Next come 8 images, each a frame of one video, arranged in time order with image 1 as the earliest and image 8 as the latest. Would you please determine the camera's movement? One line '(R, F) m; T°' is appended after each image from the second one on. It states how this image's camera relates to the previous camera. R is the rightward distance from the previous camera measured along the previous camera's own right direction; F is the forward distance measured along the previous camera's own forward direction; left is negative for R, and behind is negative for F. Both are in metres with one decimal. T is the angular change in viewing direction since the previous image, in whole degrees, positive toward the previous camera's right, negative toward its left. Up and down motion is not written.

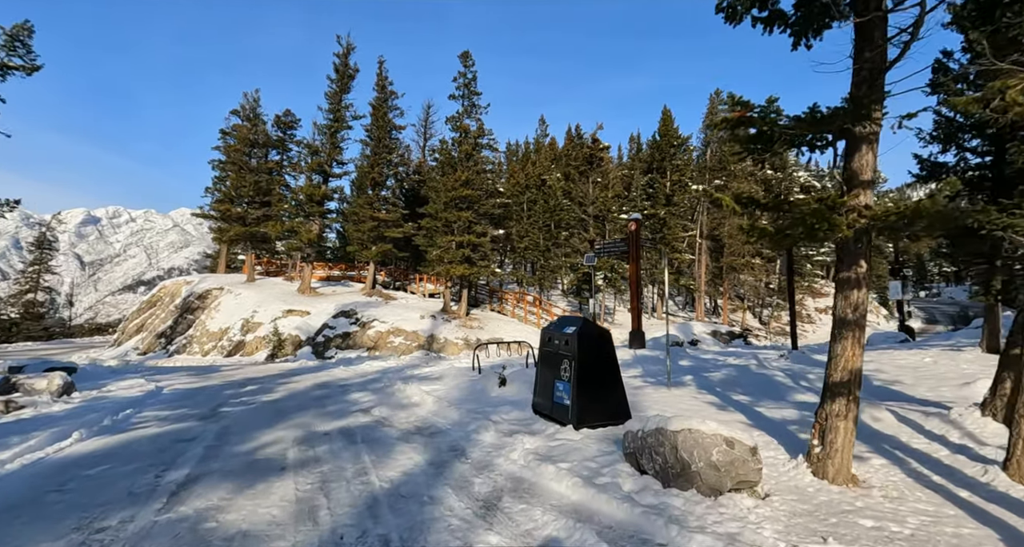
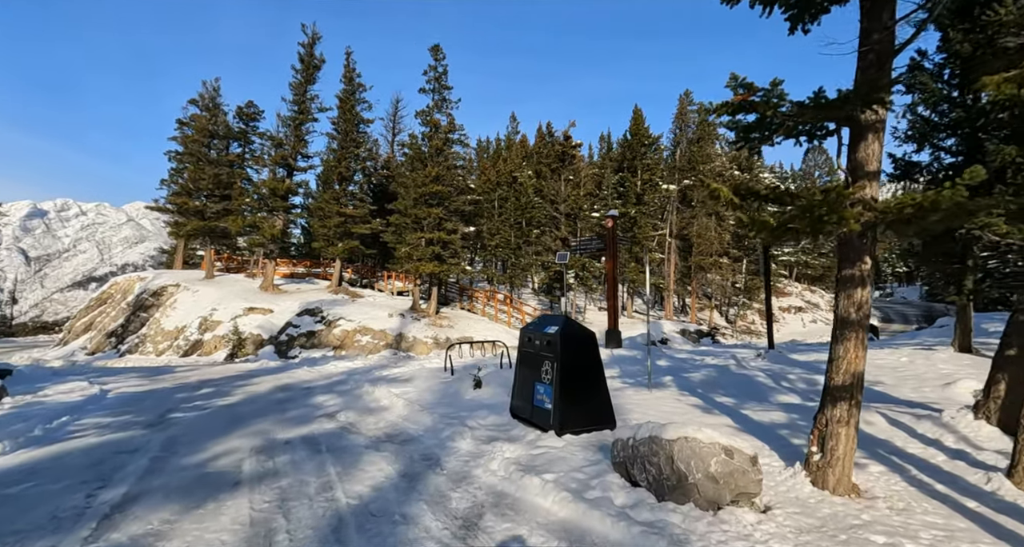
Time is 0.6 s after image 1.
(-0.1, +0.5) m; +3°
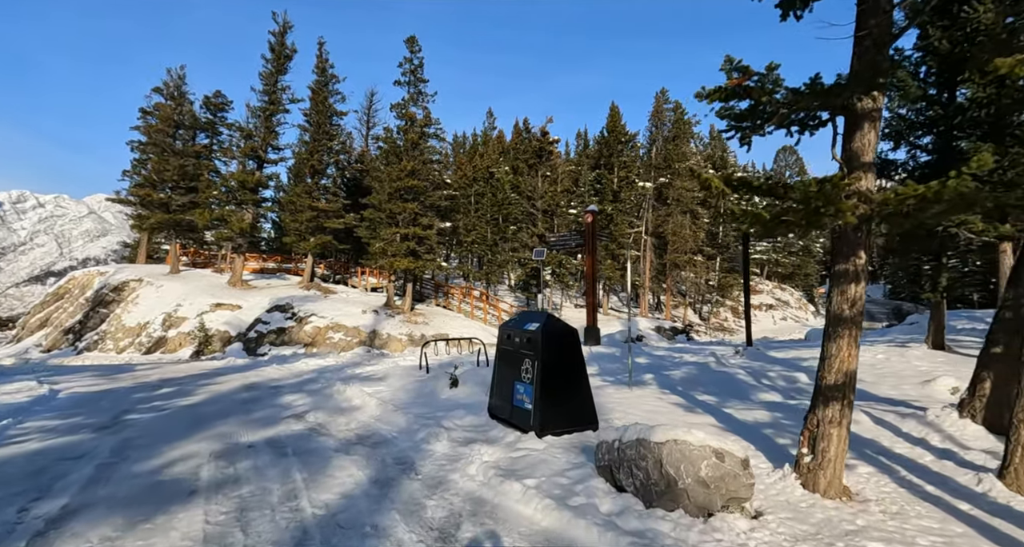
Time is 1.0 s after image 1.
(0.0, +0.3) m; +3°
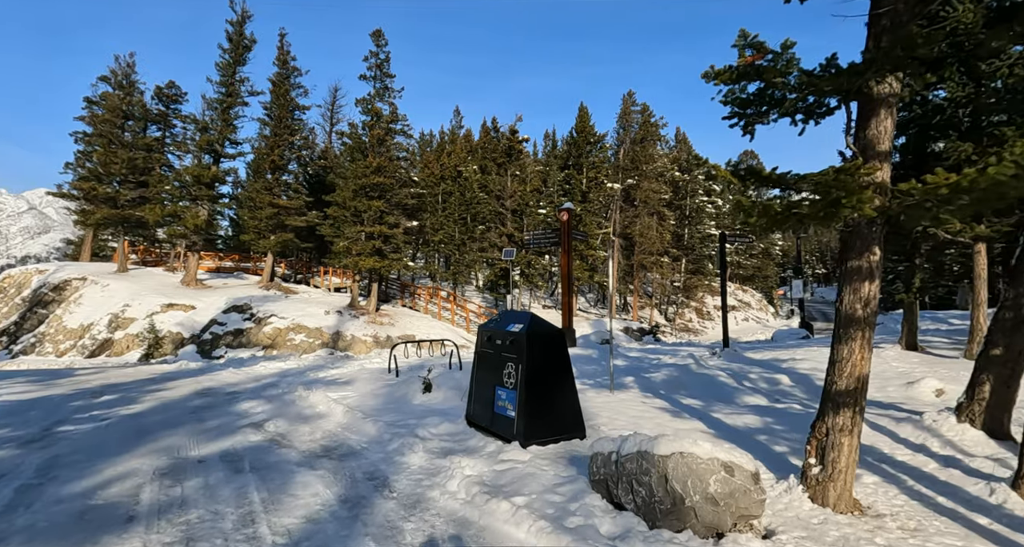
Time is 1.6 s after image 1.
(-0.2, +0.5) m; +4°
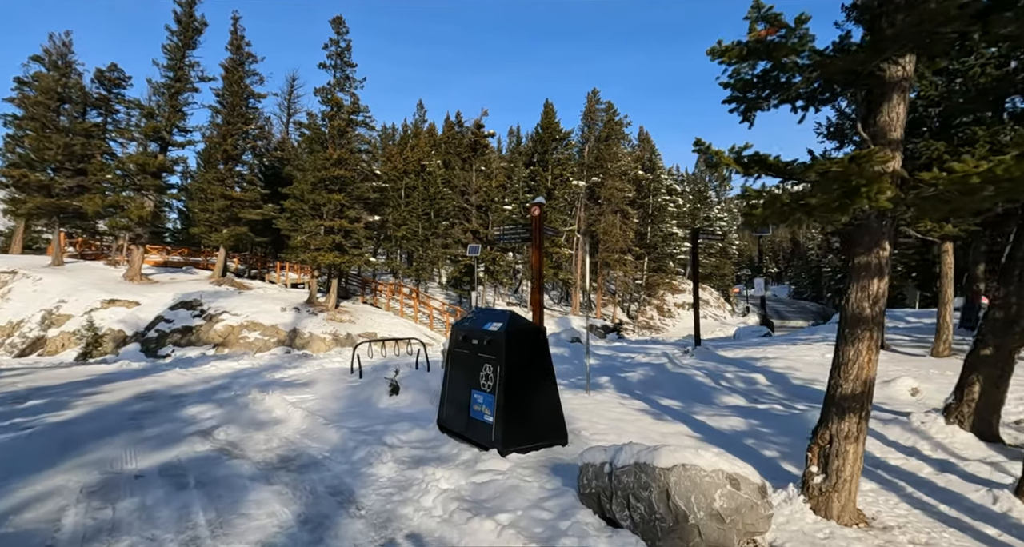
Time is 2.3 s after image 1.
(-0.2, +0.5) m; +4°
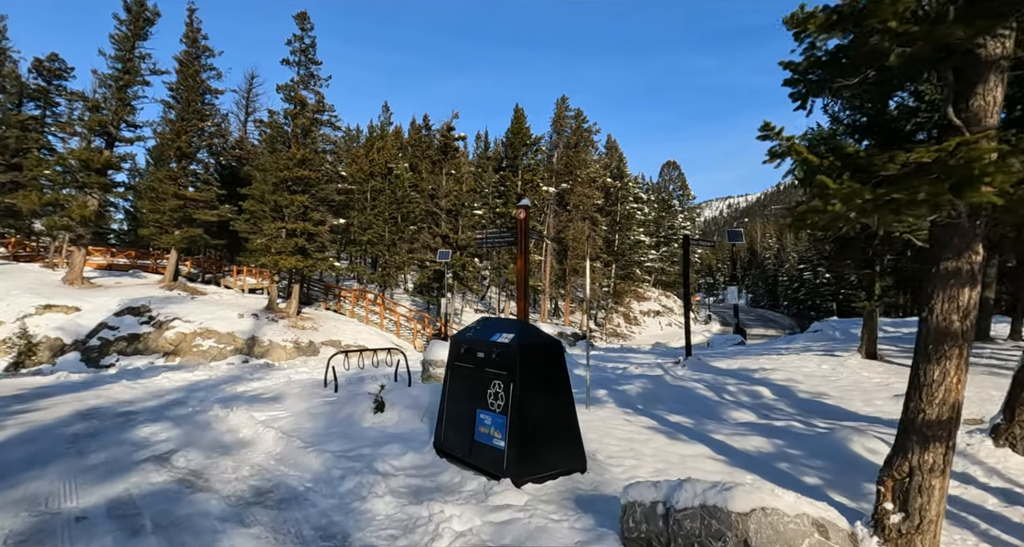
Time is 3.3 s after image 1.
(-0.5, +0.7) m; +4°
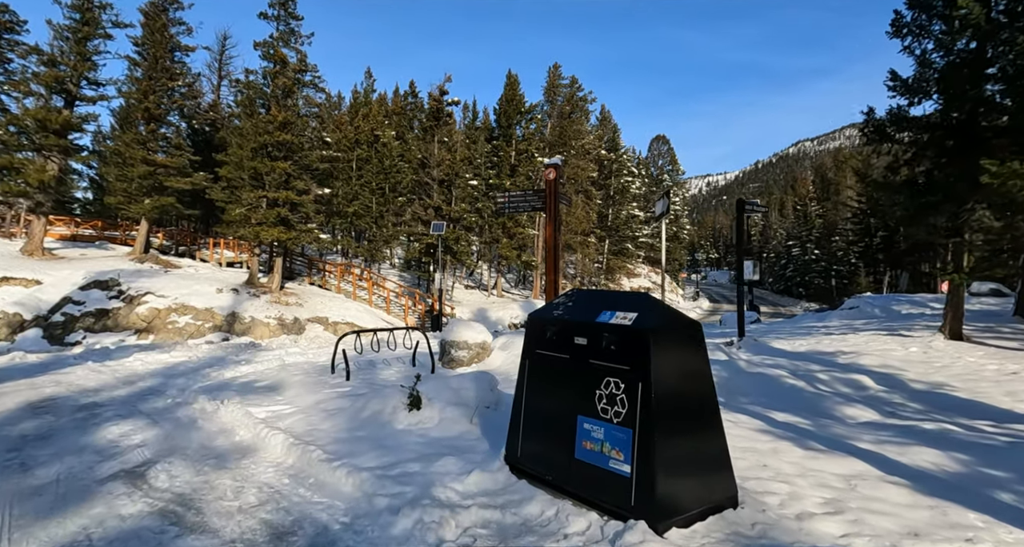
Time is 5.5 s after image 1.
(-1.0, +1.6) m; +2°
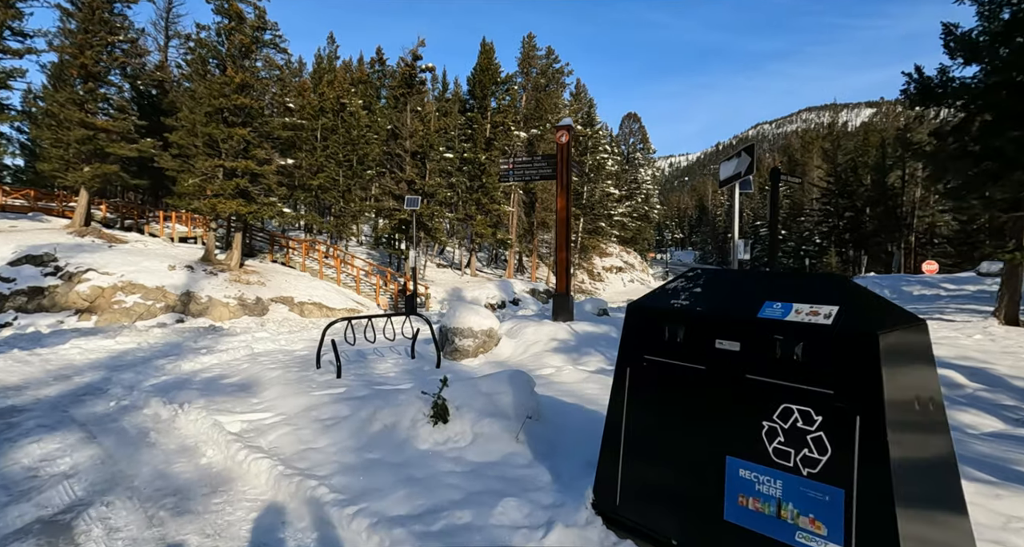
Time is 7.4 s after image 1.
(-0.8, +1.4) m; +4°
